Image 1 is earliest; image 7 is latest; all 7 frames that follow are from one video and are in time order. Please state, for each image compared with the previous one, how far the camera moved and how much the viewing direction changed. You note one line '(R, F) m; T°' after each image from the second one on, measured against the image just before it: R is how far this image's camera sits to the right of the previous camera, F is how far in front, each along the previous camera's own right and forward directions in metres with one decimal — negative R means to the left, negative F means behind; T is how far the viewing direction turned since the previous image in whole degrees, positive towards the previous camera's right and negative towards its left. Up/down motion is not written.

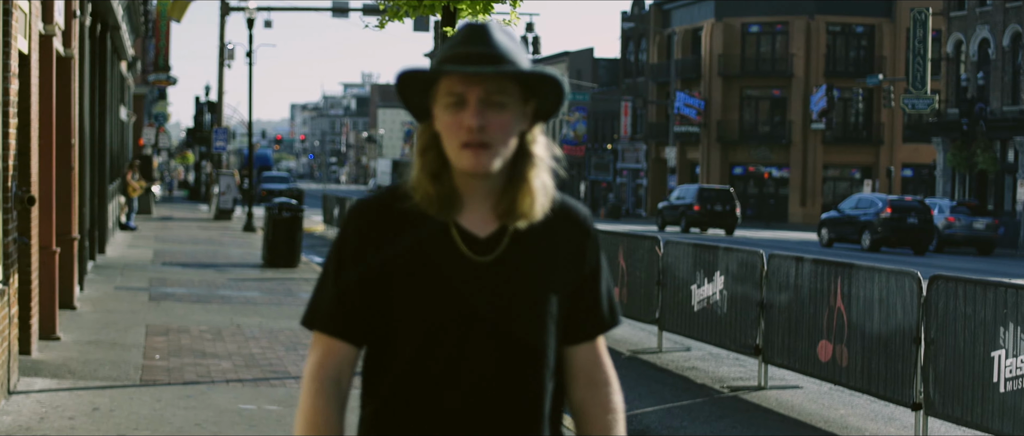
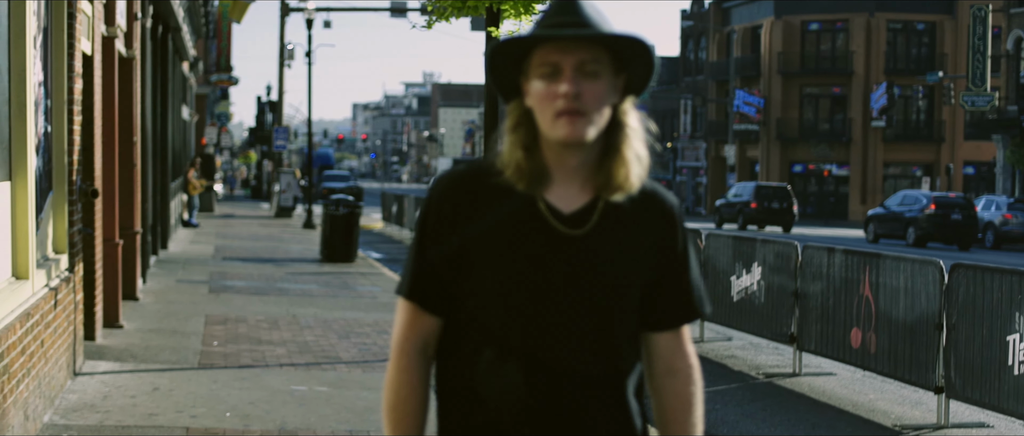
(+0.1, -0.4) m; -2°
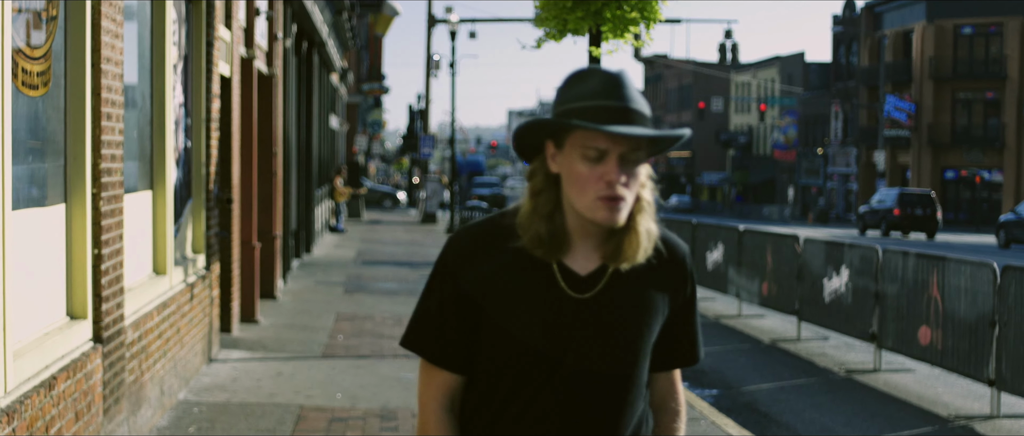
(+0.4, -0.8) m; -5°
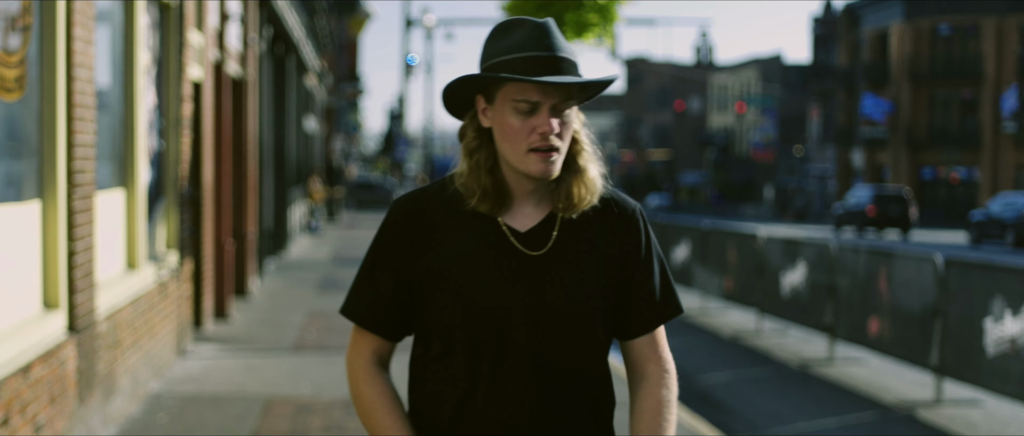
(+0.1, -0.3) m; +1°
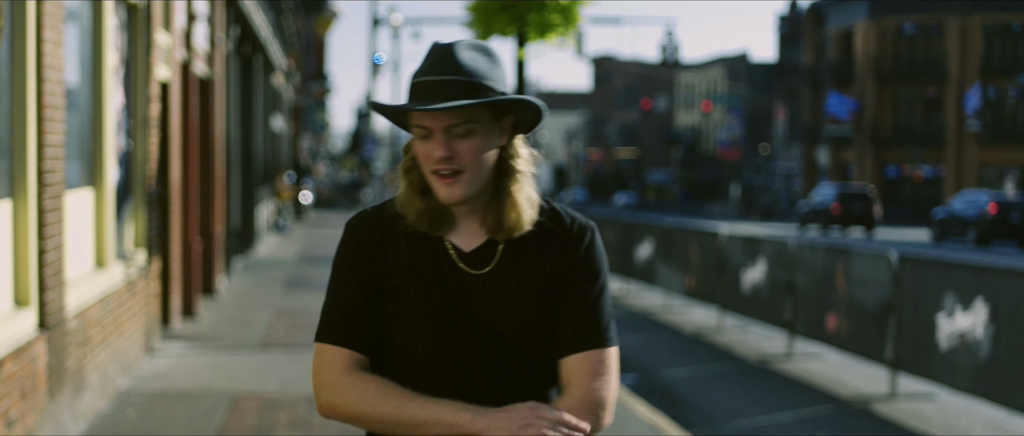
(0.0, -0.2) m; +1°
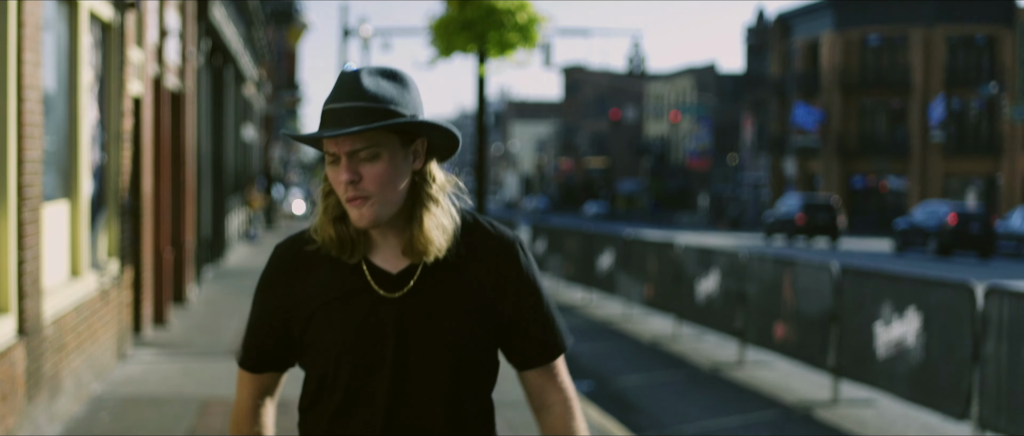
(+0.1, -0.4) m; +1°
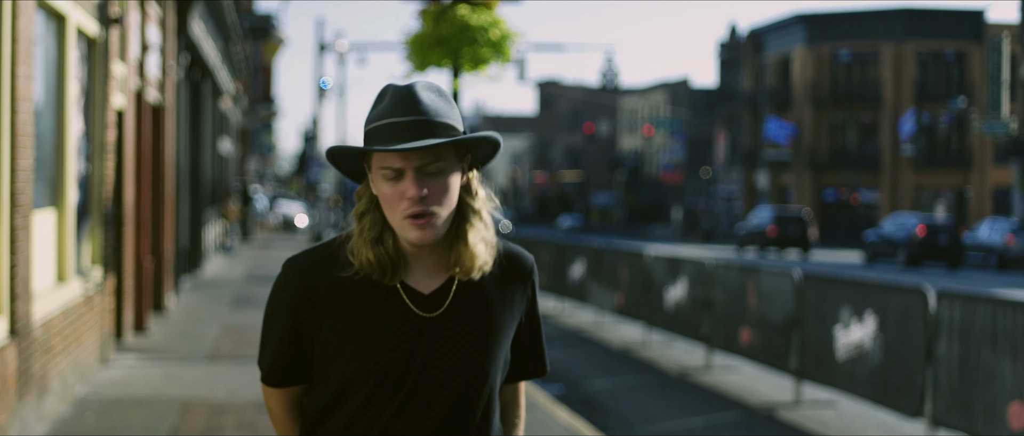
(0.0, -0.3) m; +1°
